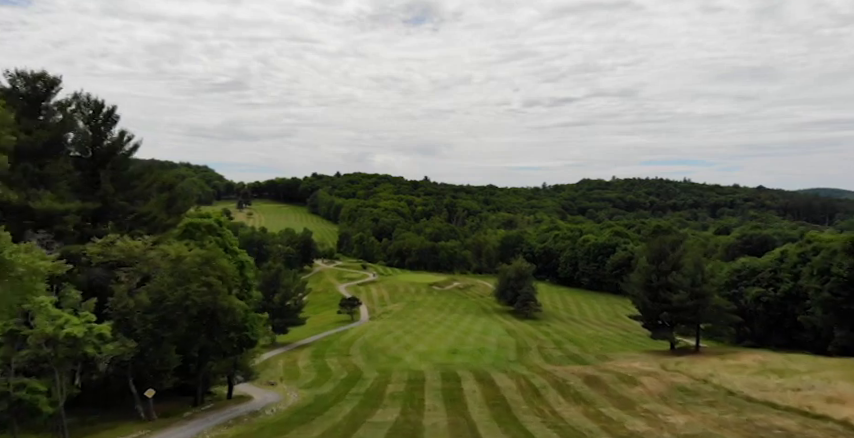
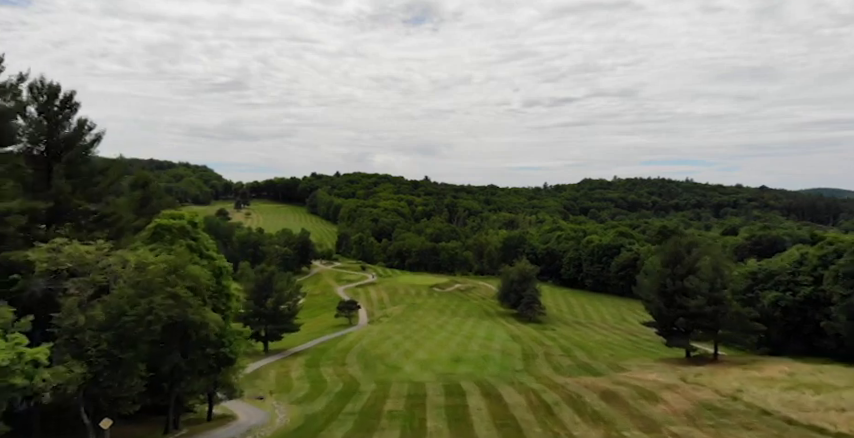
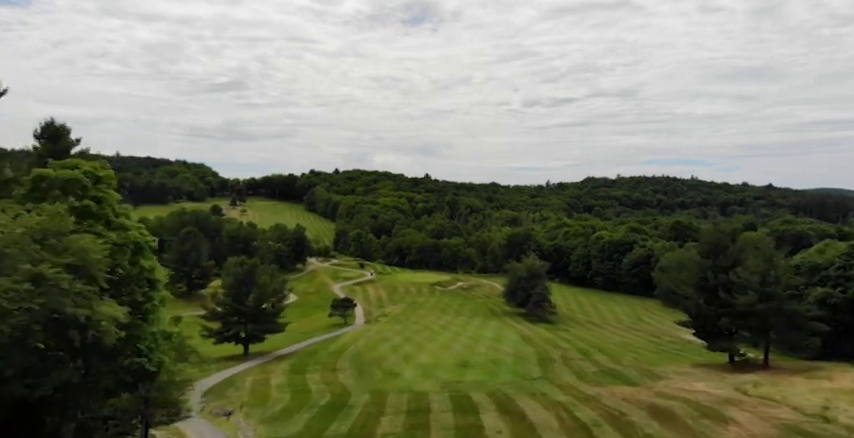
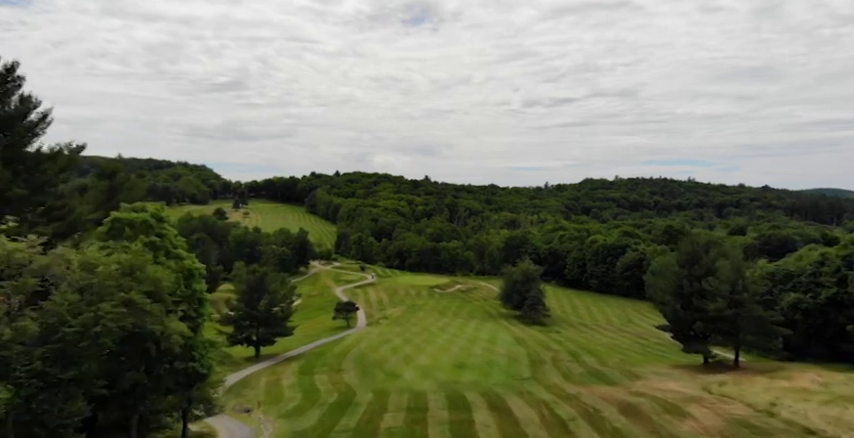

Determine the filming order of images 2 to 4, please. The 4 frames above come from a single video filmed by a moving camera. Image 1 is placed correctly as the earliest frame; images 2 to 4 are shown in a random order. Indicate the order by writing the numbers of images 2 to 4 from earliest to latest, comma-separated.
2, 4, 3
